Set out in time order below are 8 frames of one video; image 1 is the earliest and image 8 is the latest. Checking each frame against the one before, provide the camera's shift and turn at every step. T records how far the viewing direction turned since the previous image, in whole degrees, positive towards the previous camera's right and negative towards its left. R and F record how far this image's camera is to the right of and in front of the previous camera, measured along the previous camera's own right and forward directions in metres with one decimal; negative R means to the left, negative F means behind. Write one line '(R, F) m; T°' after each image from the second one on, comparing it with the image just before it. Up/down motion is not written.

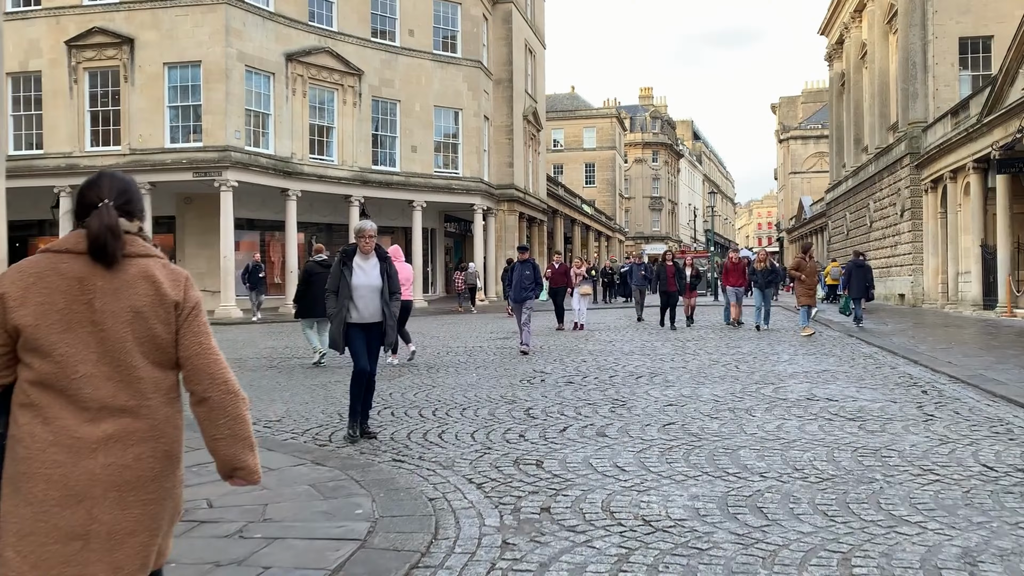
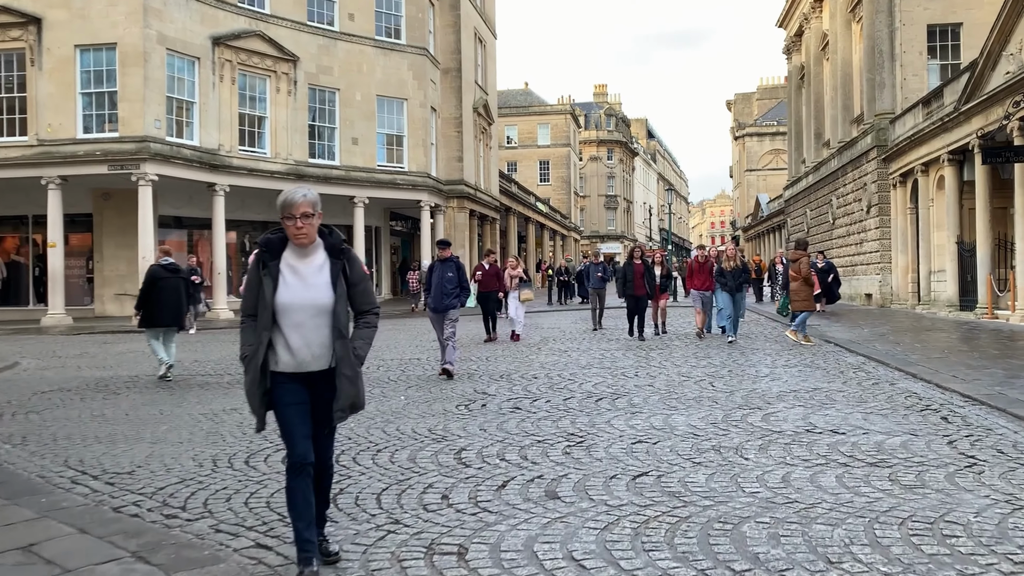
(+0.2, +1.6) m; +3°
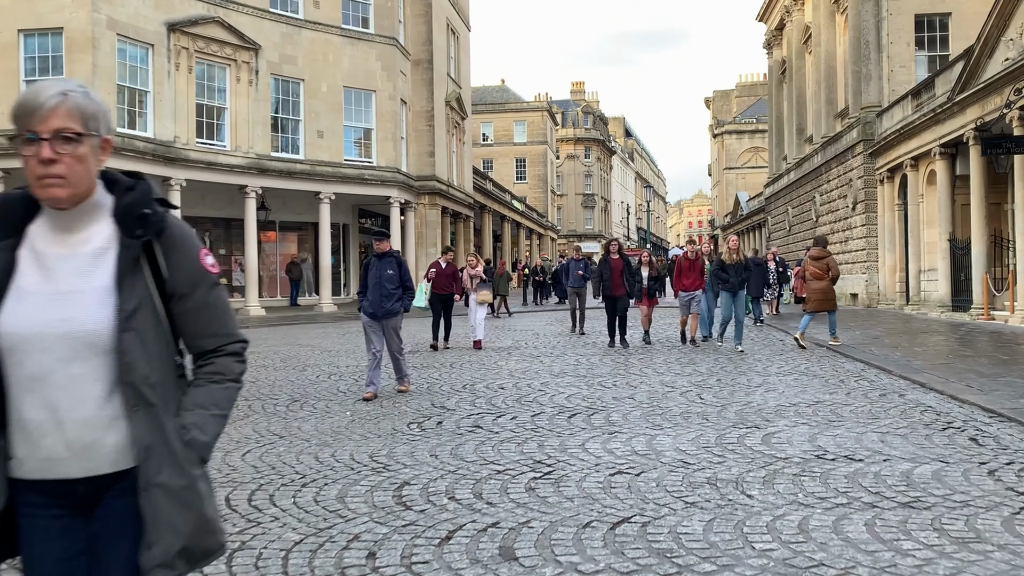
(+0.1, +1.0) m; +1°
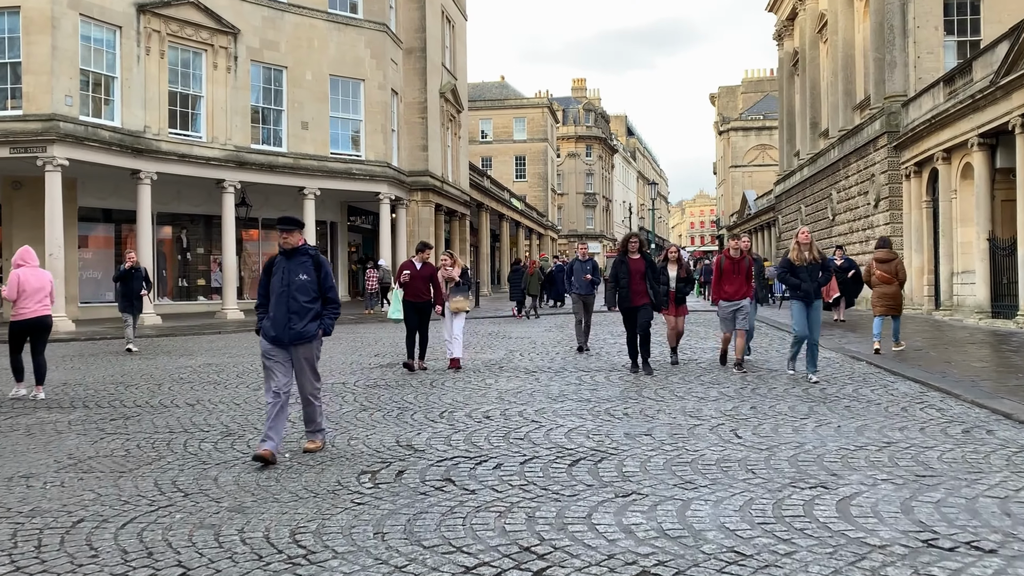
(+0.1, +1.6) m; 0°
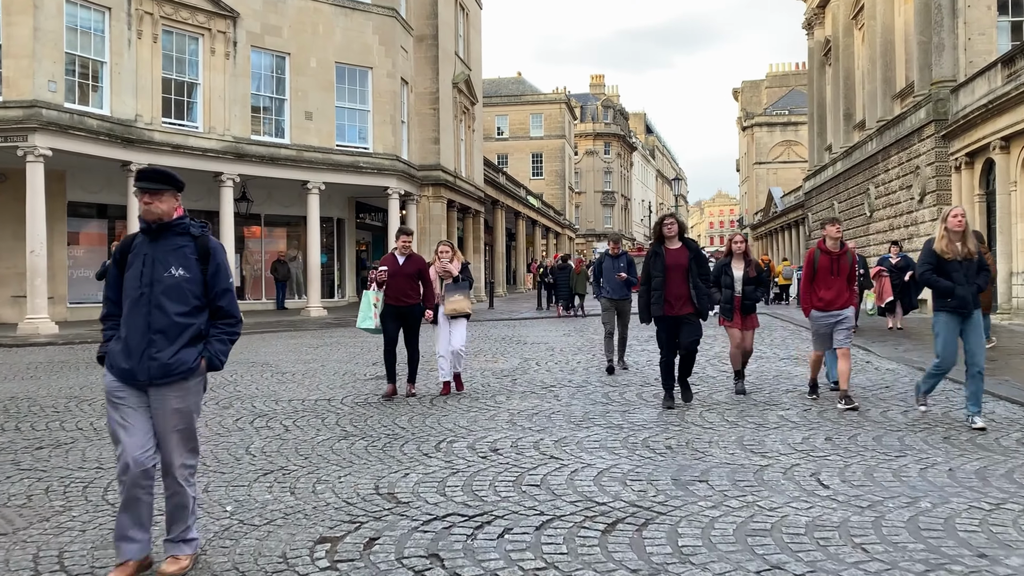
(0.0, +1.4) m; -1°
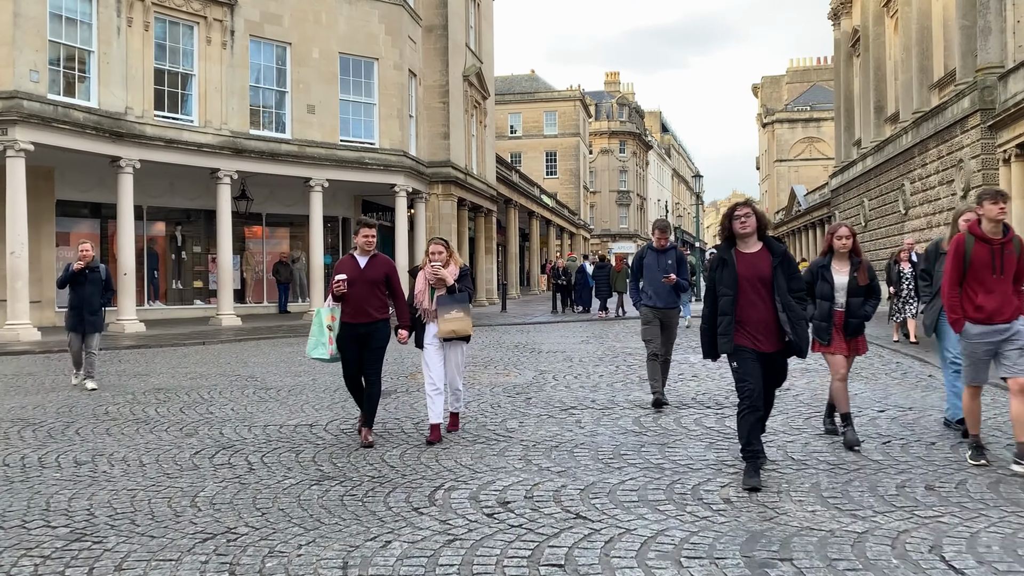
(0.0, +1.2) m; -1°
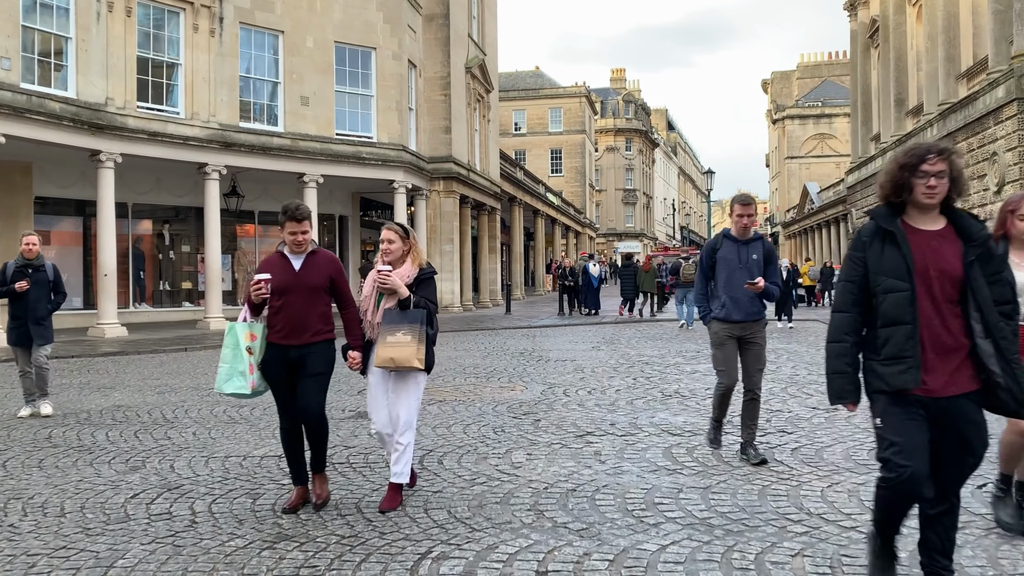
(0.0, +1.1) m; 0°
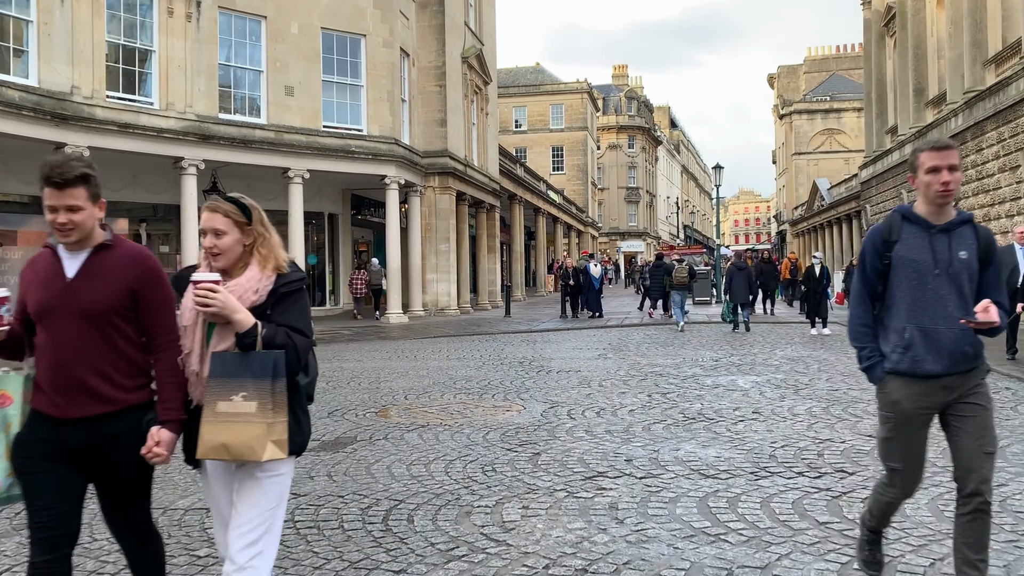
(+0.1, +1.3) m; 0°
